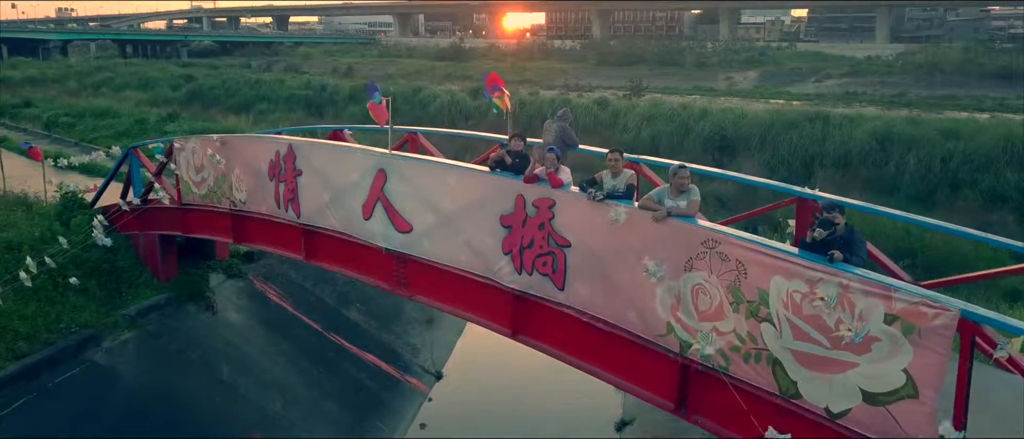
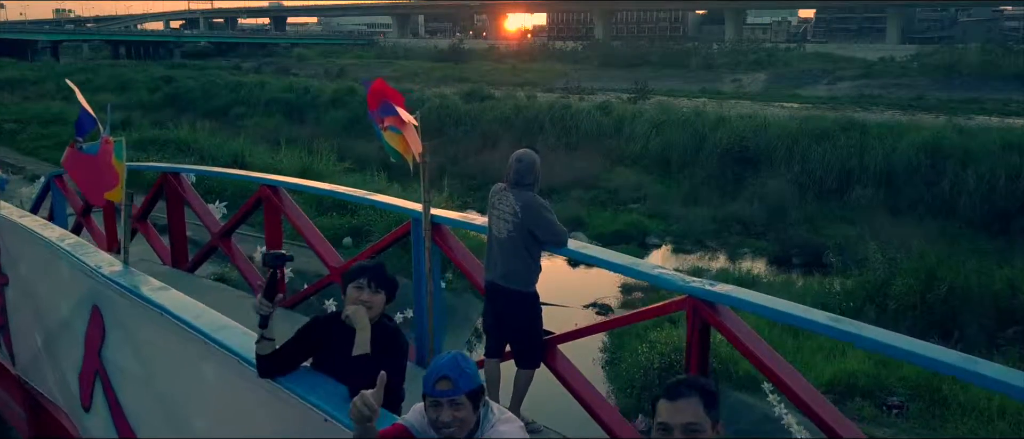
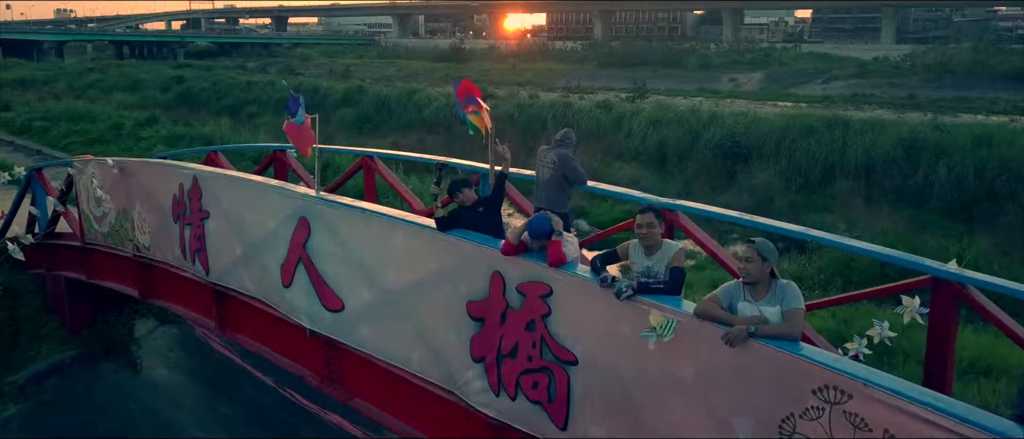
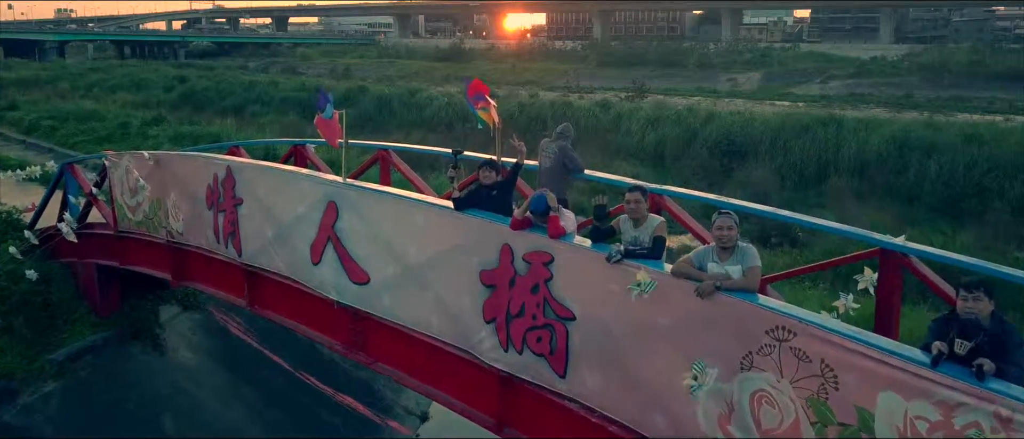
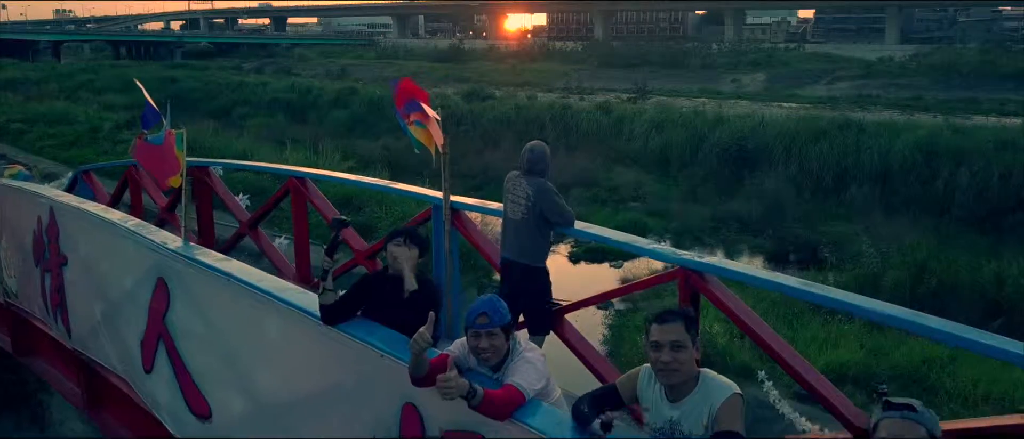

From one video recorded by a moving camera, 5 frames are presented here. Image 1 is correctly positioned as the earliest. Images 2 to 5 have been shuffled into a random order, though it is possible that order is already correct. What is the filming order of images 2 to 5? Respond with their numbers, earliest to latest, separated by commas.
4, 3, 5, 2
